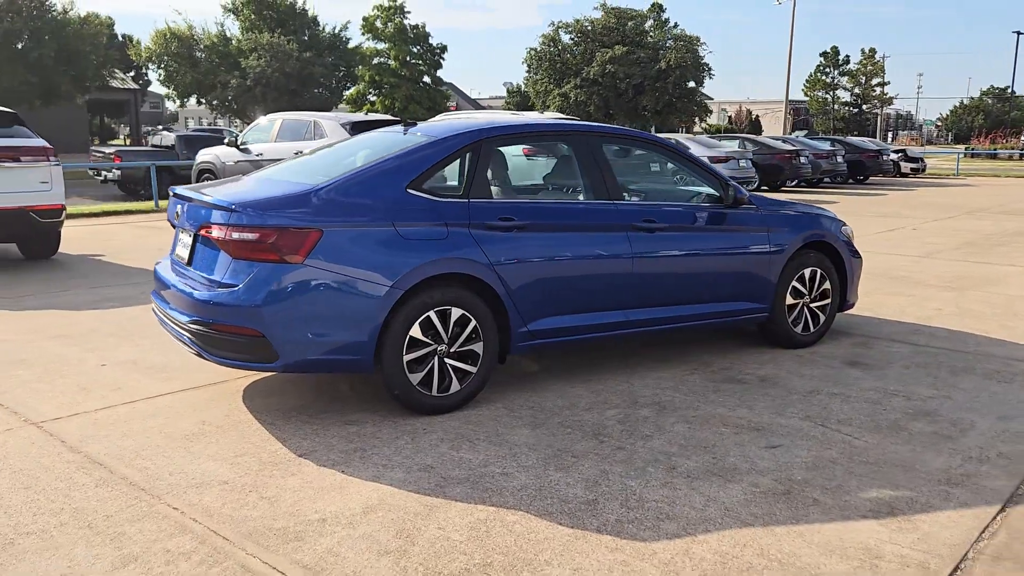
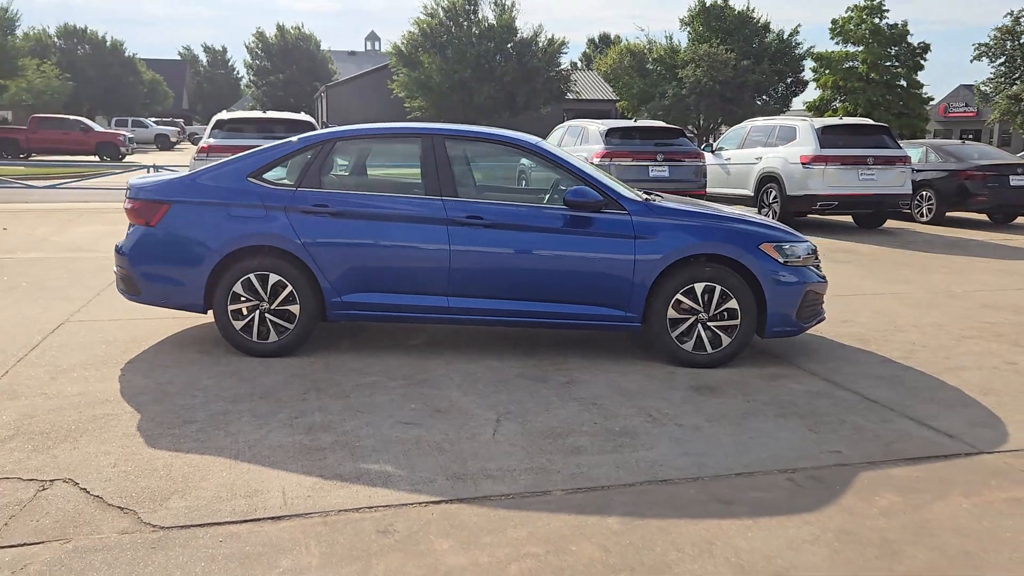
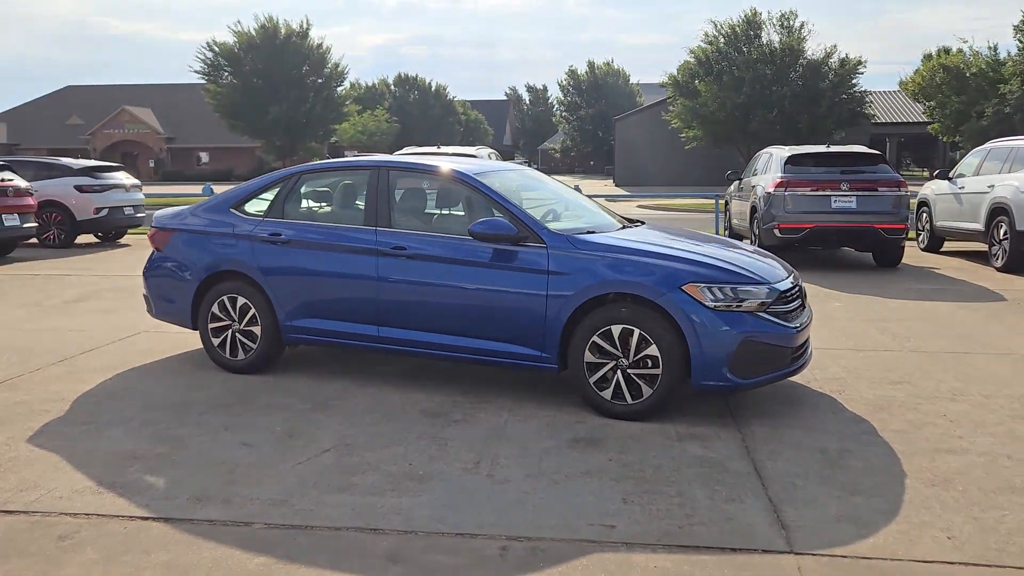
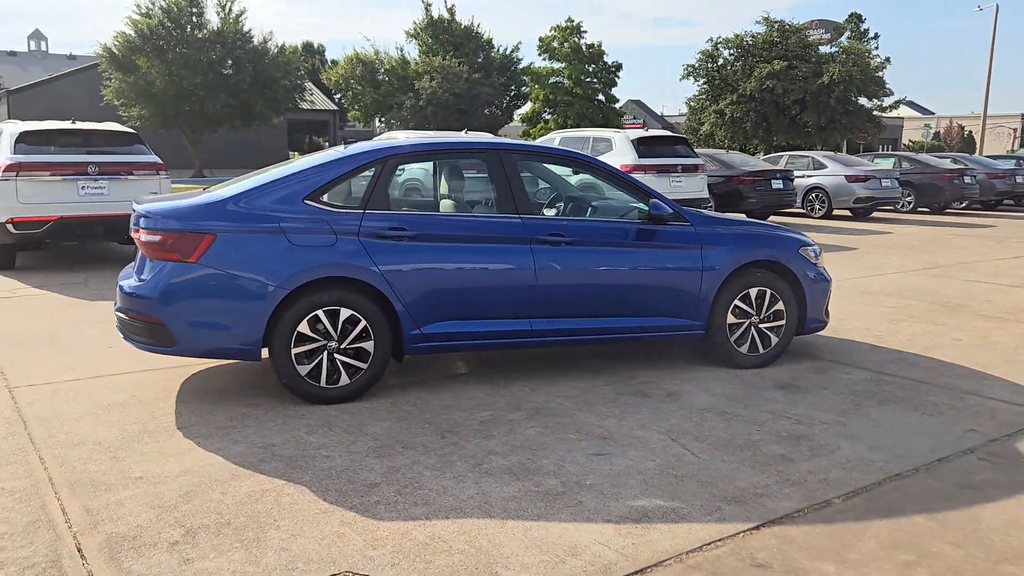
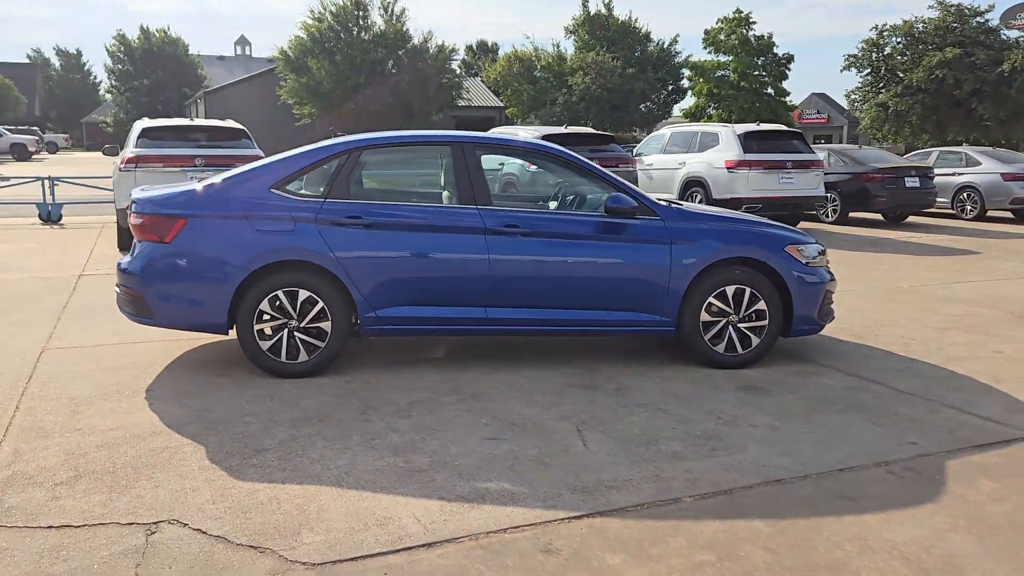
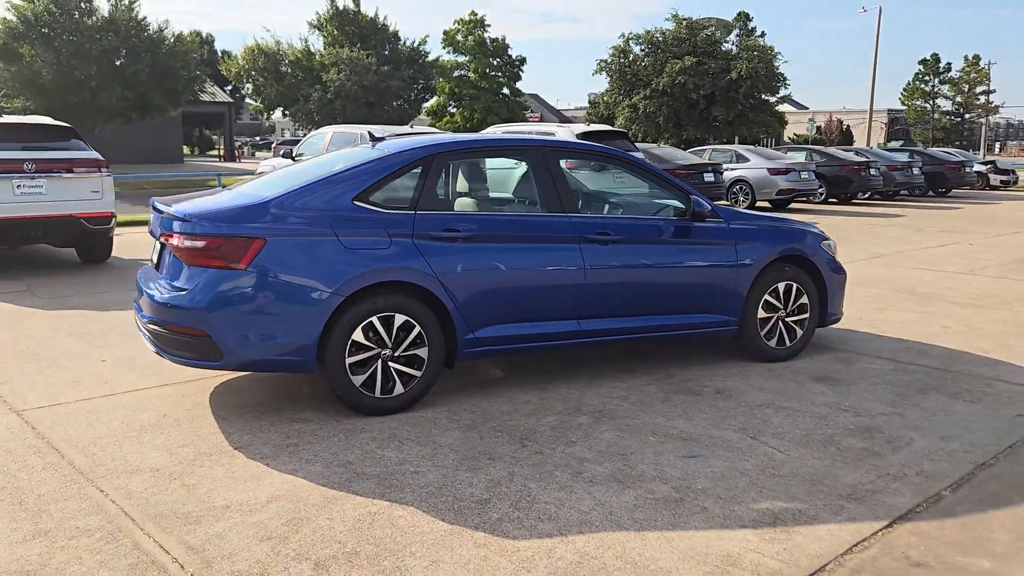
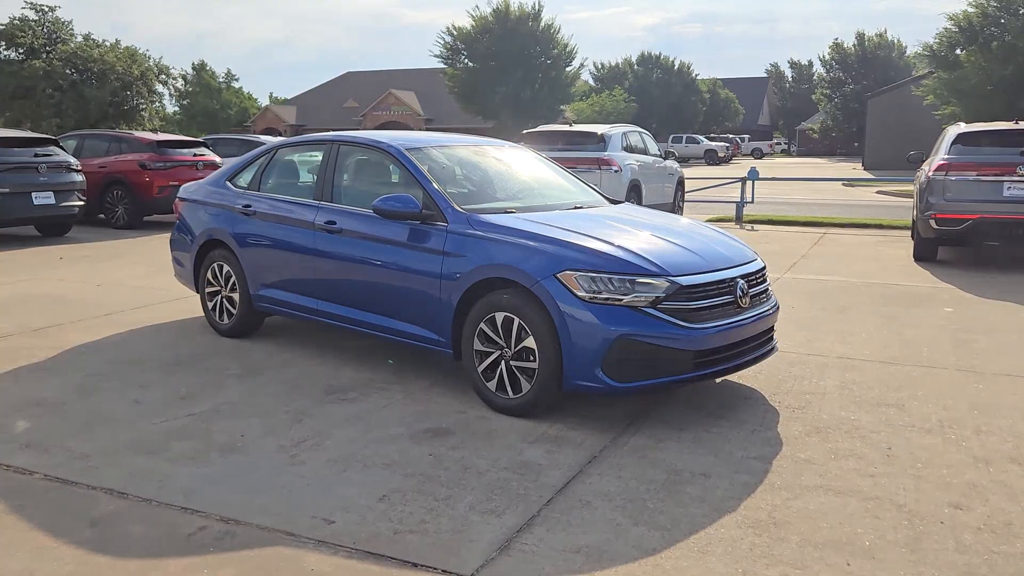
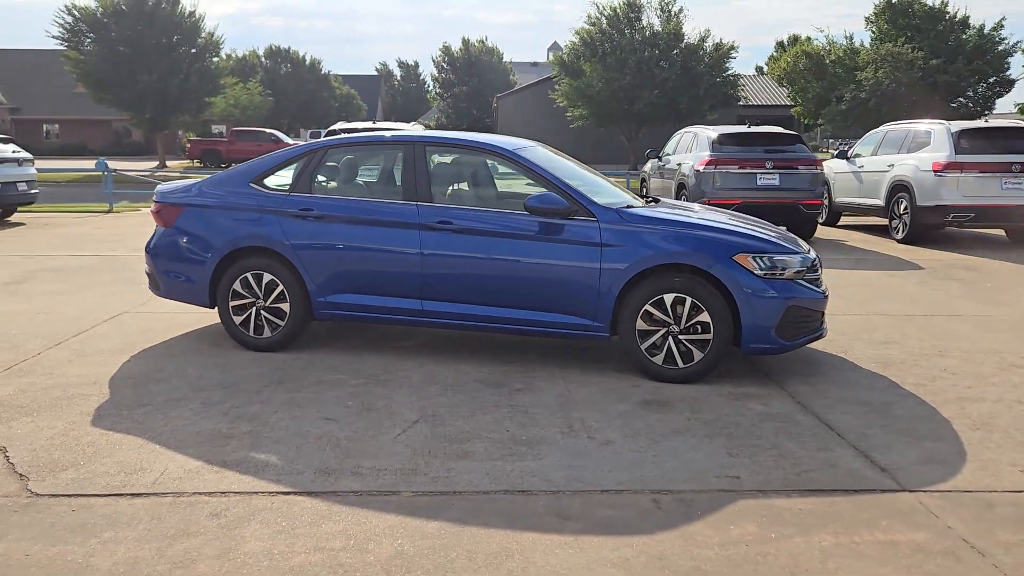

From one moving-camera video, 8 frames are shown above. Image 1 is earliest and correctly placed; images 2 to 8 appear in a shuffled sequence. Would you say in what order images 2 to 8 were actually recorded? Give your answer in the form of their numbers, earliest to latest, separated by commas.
6, 4, 5, 2, 8, 3, 7
